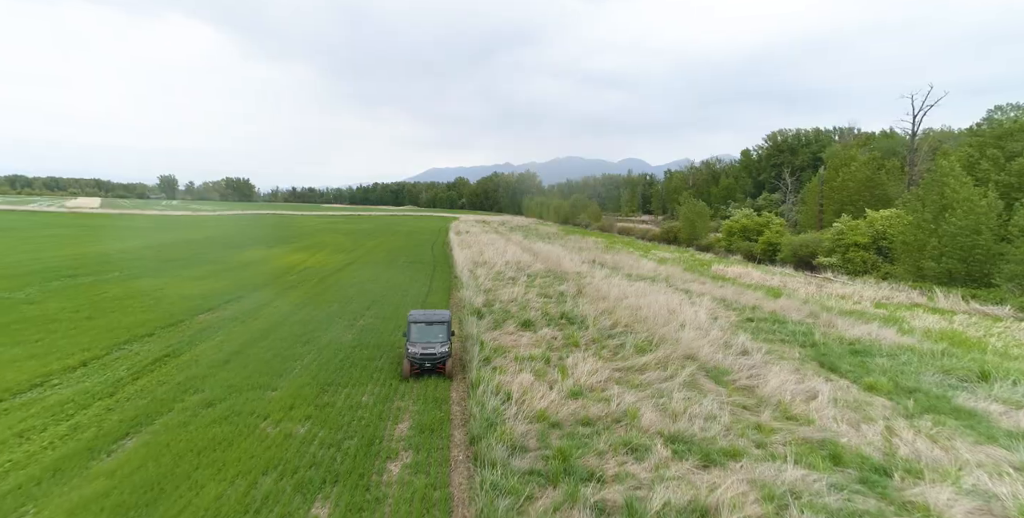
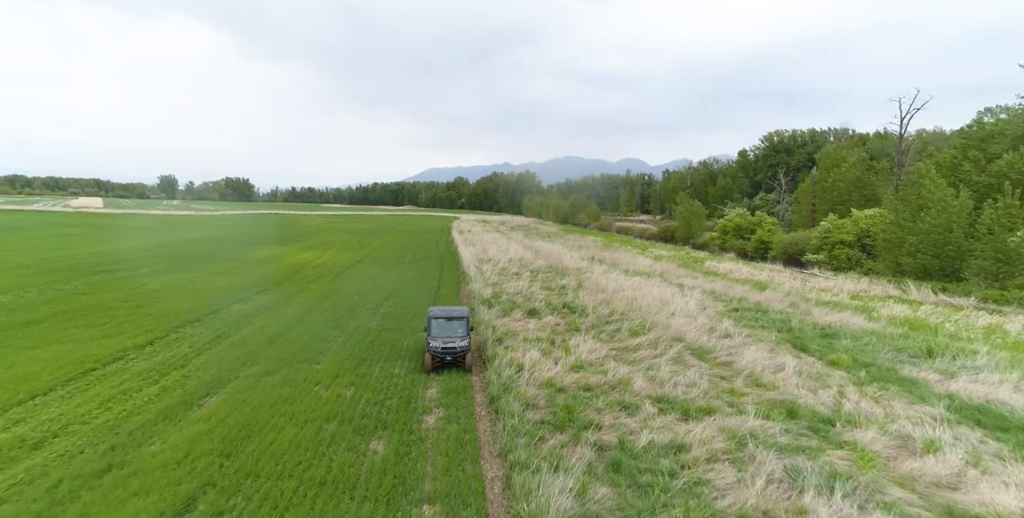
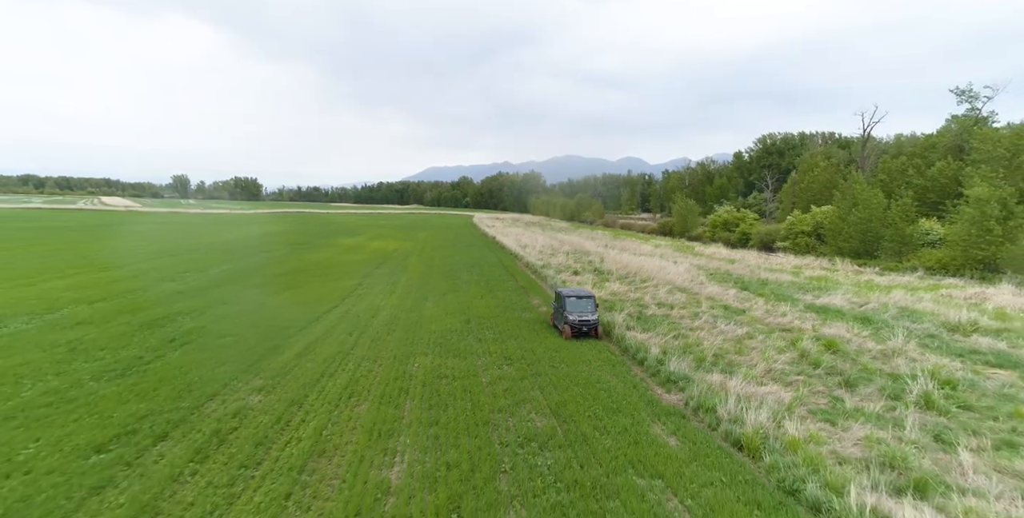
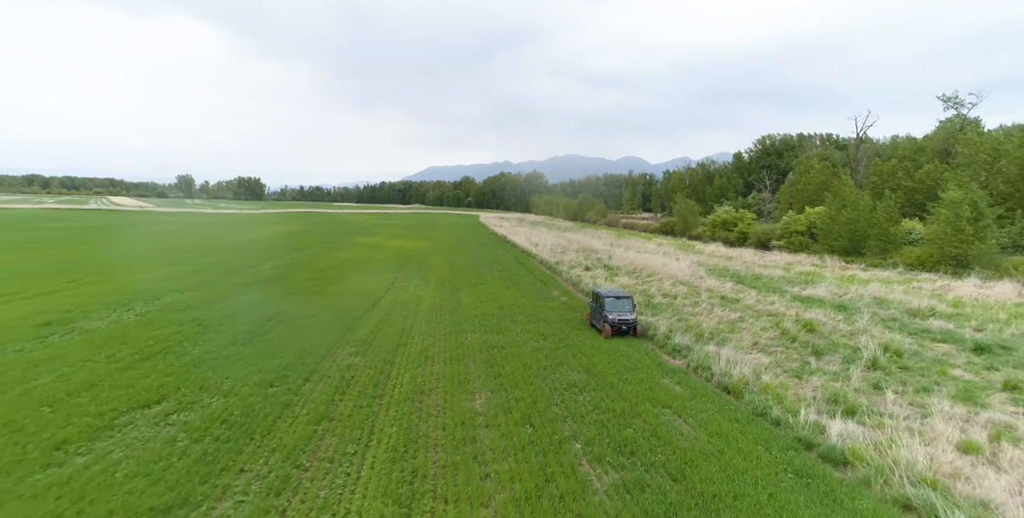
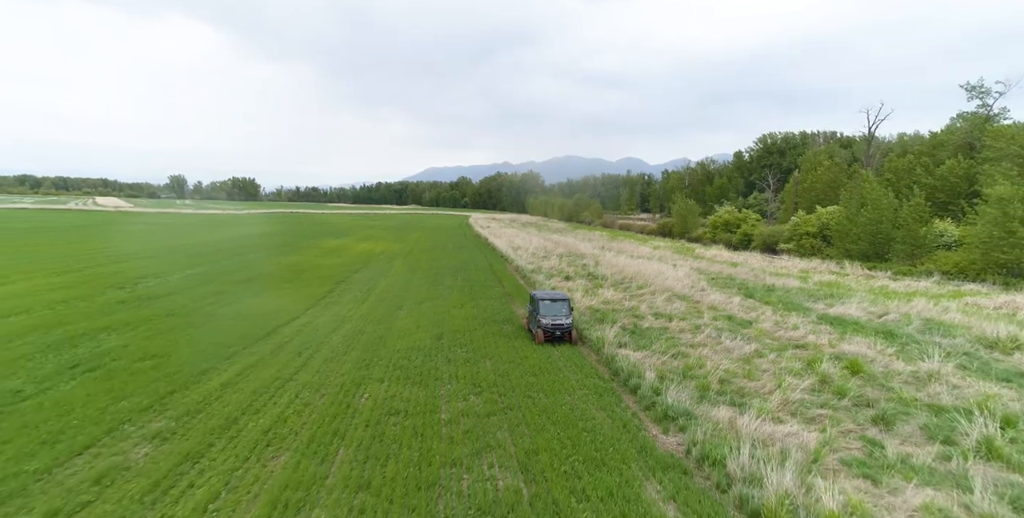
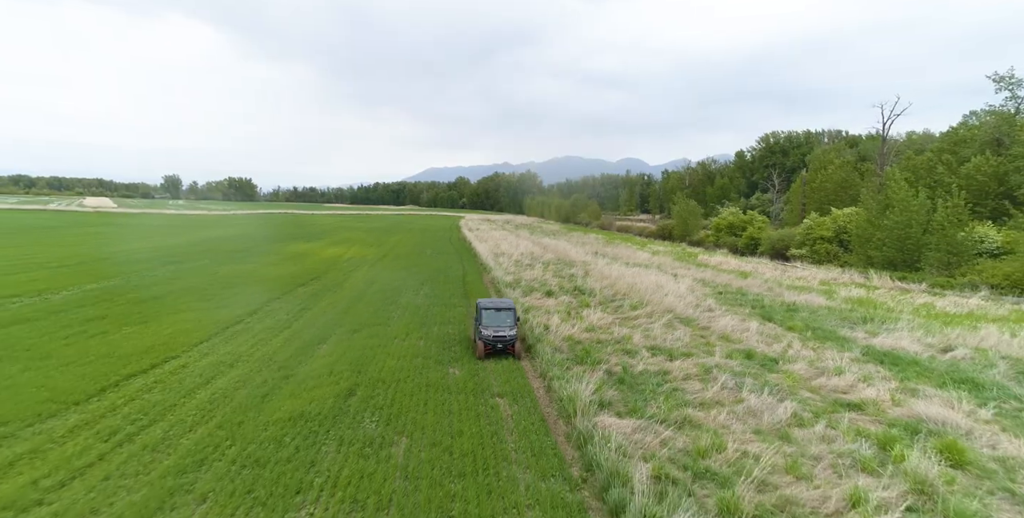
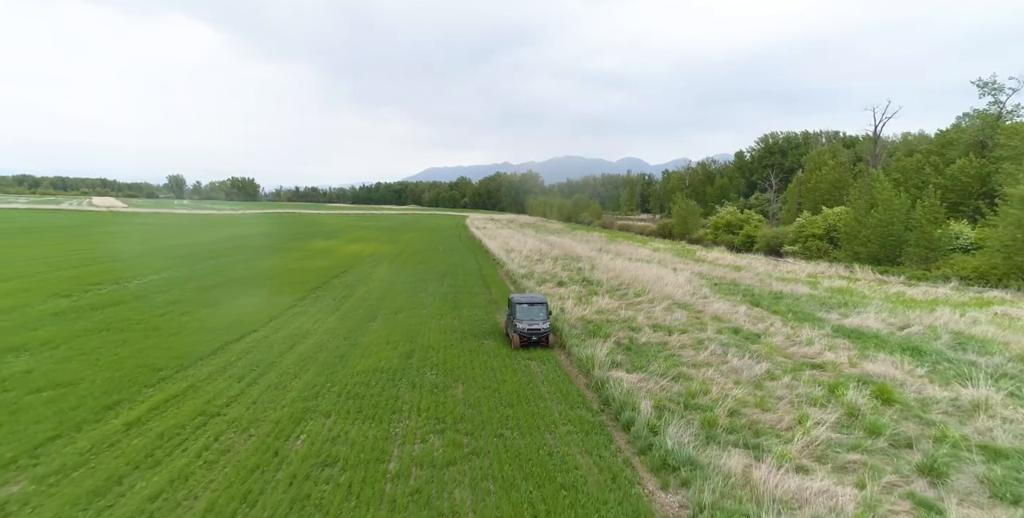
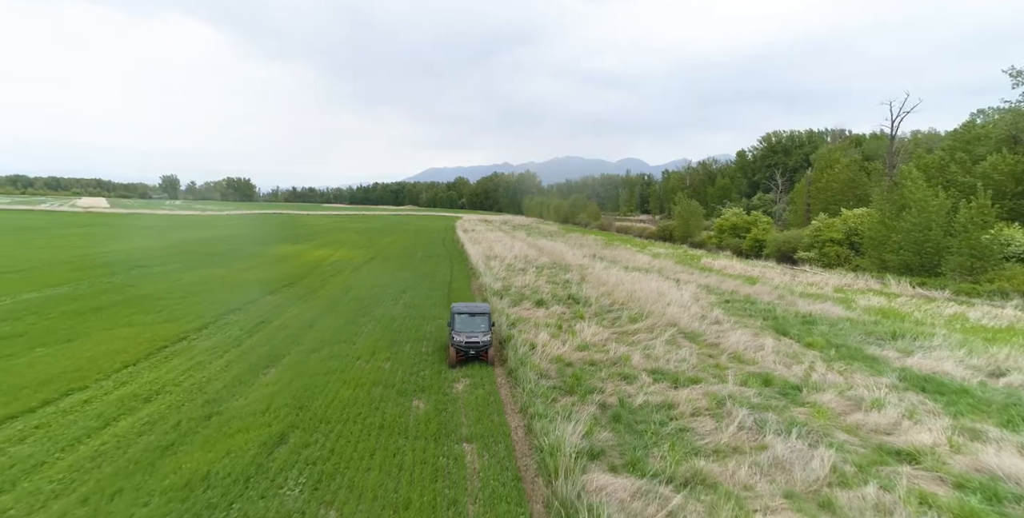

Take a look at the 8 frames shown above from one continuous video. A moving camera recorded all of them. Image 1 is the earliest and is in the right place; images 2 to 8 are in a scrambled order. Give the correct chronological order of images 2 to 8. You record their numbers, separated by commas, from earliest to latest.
2, 8, 6, 7, 5, 3, 4
